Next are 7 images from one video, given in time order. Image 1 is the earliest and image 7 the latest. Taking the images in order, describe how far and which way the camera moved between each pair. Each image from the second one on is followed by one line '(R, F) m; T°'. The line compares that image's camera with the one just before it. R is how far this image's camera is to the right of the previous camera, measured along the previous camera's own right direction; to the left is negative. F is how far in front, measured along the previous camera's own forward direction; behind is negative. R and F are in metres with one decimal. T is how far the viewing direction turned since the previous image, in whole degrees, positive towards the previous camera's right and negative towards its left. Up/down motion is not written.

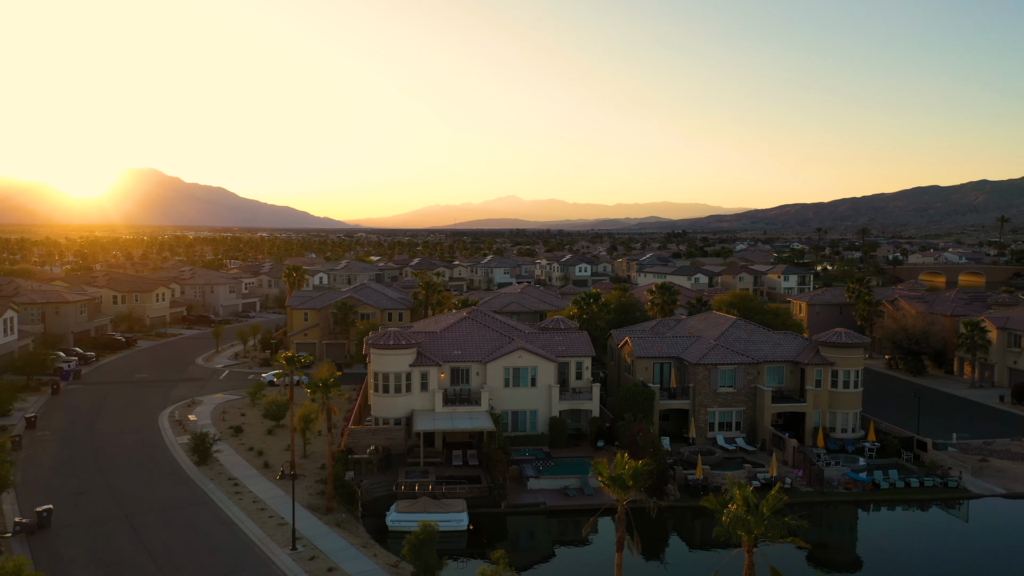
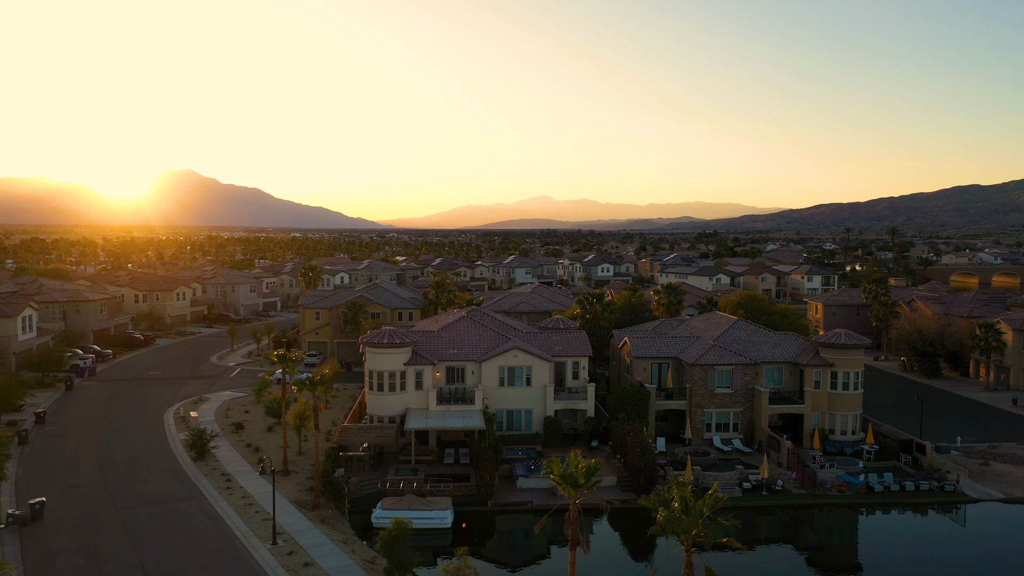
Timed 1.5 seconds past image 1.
(+1.5, 0.0) m; -2°
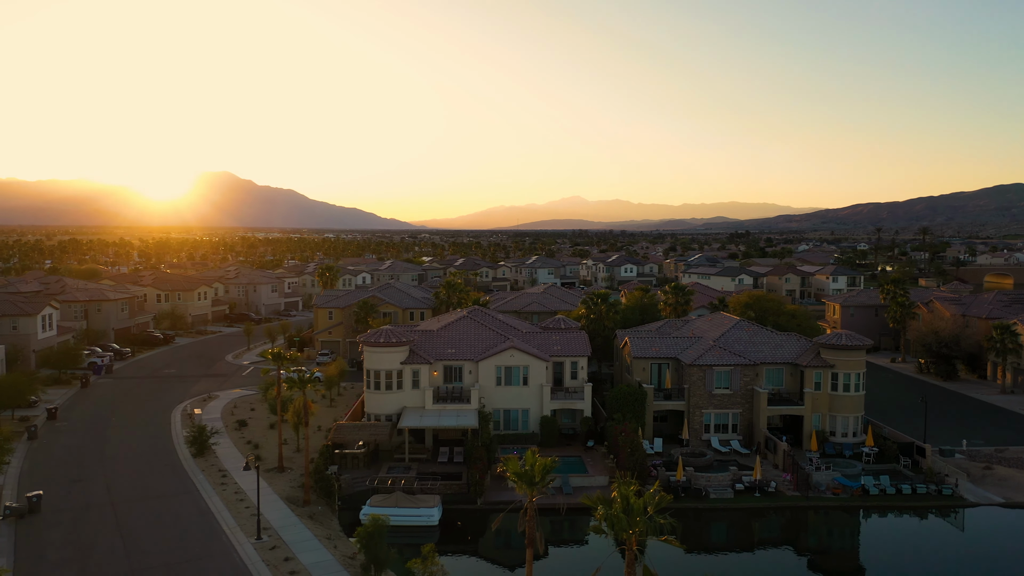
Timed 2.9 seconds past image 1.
(+1.4, -0.1) m; -2°
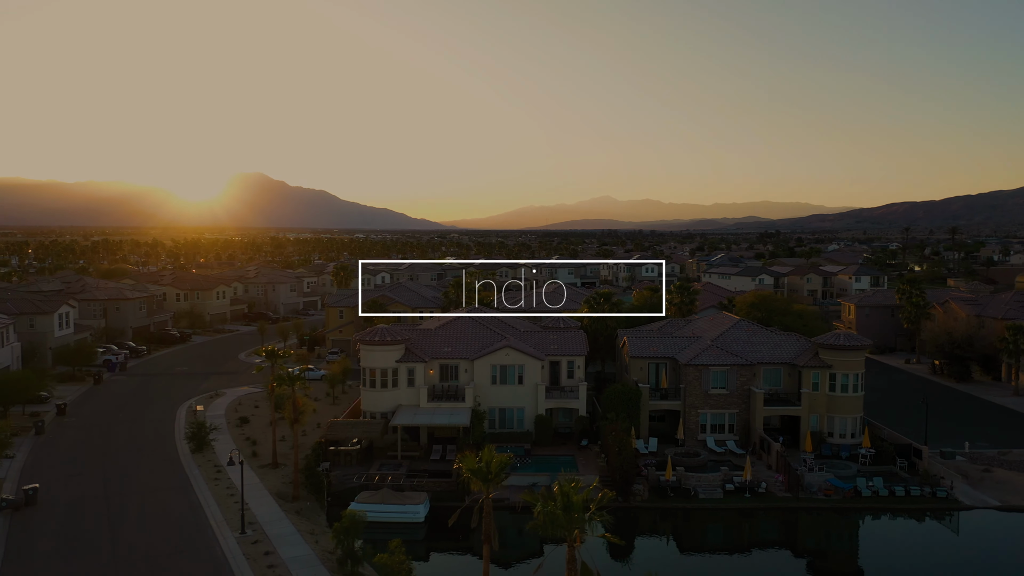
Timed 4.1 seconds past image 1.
(+1.4, -0.1) m; -2°
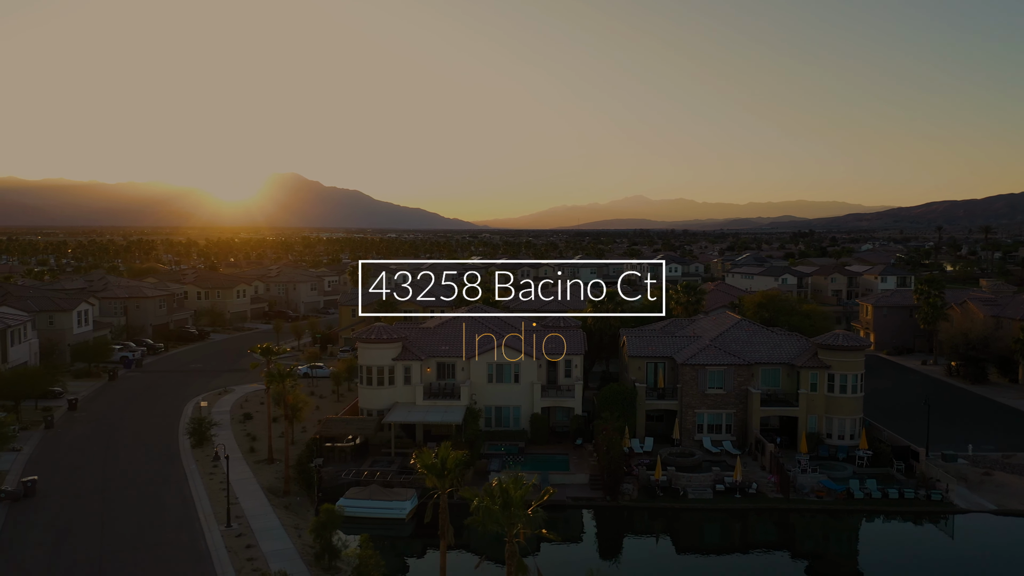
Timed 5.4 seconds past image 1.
(+1.5, -0.1) m; -2°
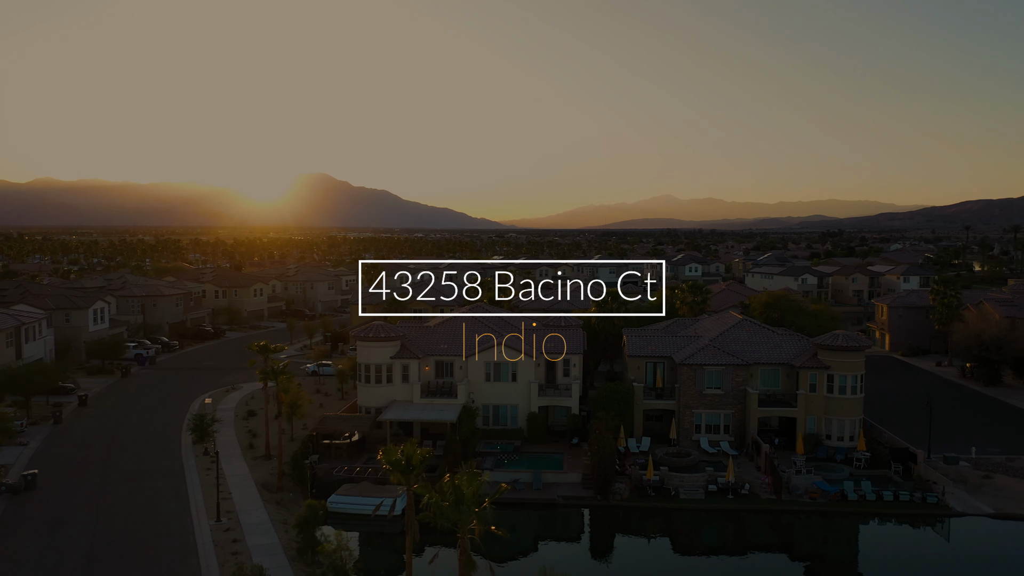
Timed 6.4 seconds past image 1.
(+1.2, -0.1) m; -2°
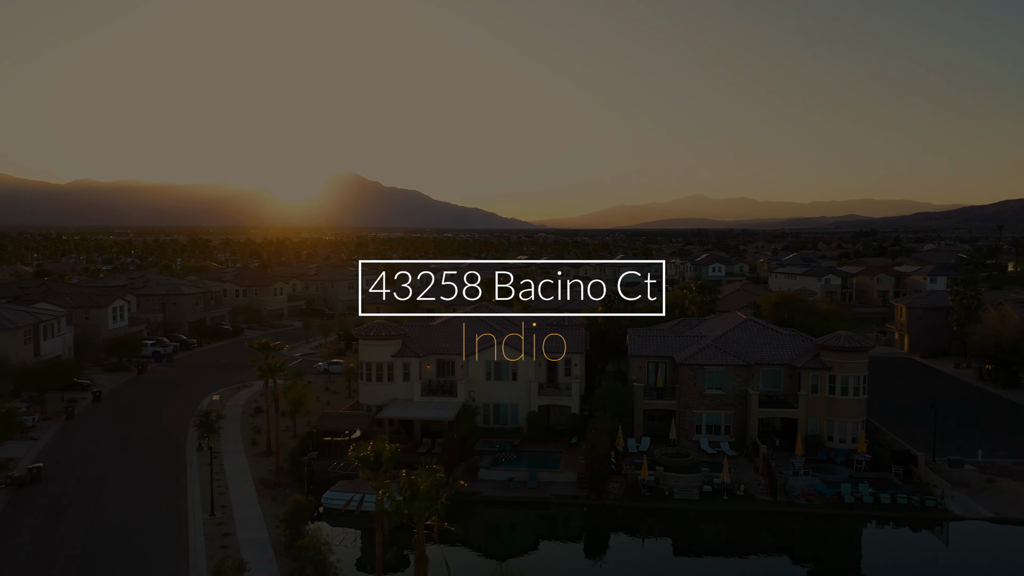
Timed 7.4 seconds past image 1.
(+1.2, -0.1) m; -2°
